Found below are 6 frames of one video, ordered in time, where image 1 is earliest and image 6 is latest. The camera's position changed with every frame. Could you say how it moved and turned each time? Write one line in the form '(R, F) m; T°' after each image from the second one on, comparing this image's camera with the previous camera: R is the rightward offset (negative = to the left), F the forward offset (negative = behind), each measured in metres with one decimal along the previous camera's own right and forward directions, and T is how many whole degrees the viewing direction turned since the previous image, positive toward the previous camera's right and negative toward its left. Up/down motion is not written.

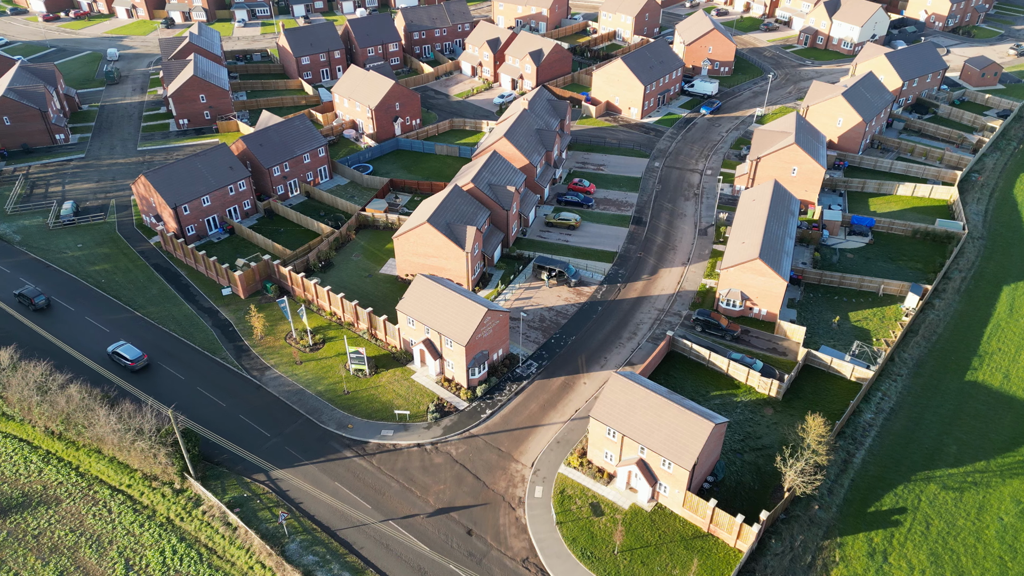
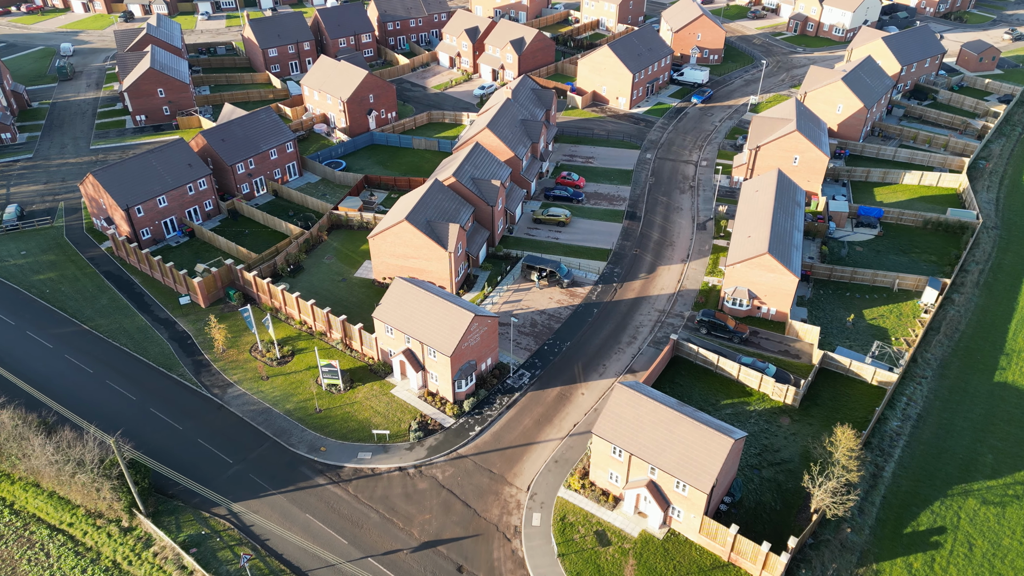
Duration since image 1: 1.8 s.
(-0.6, +5.3) m; +2°
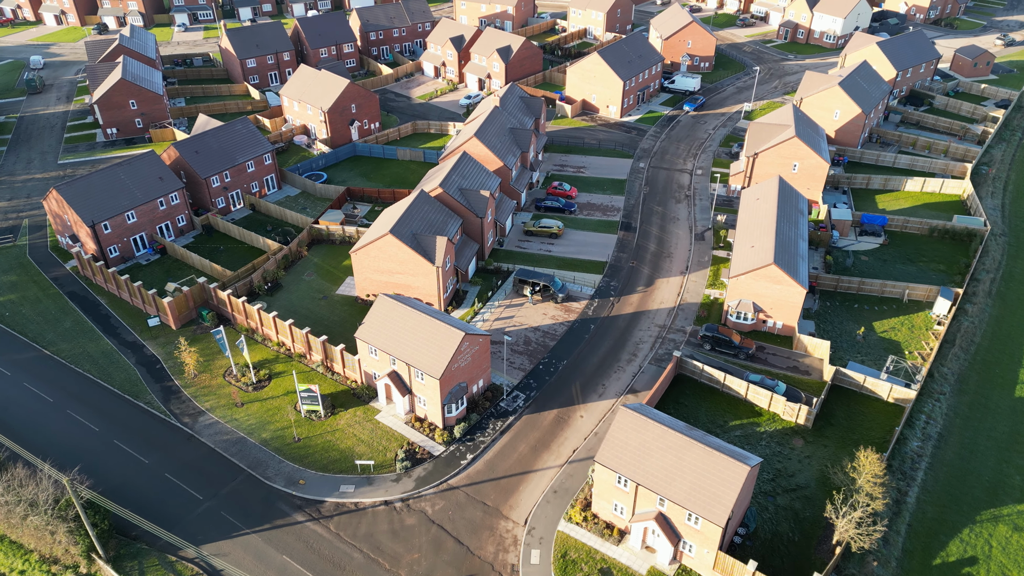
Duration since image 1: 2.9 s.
(-0.3, +3.2) m; +1°
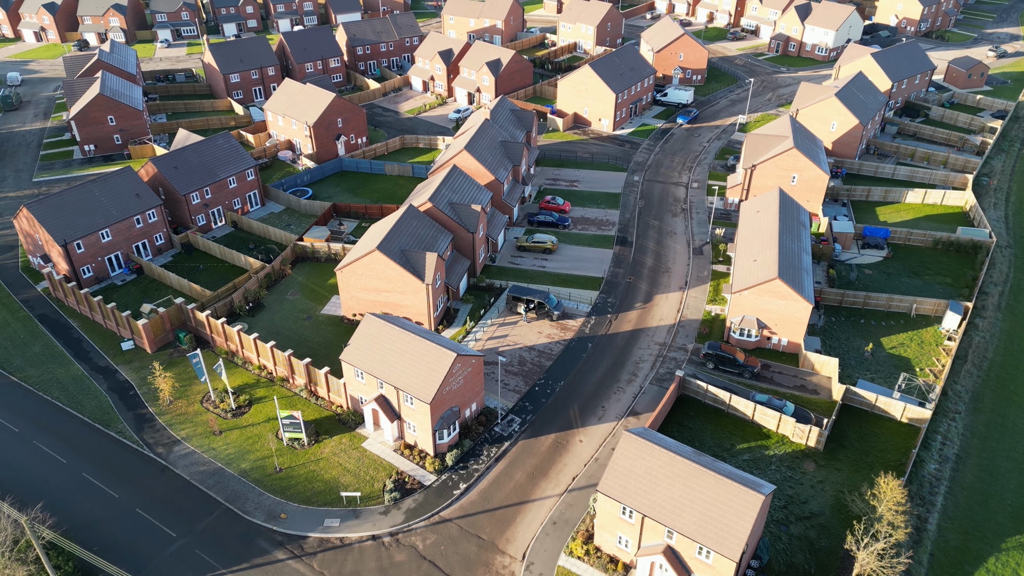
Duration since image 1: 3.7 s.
(-0.2, +2.4) m; +1°
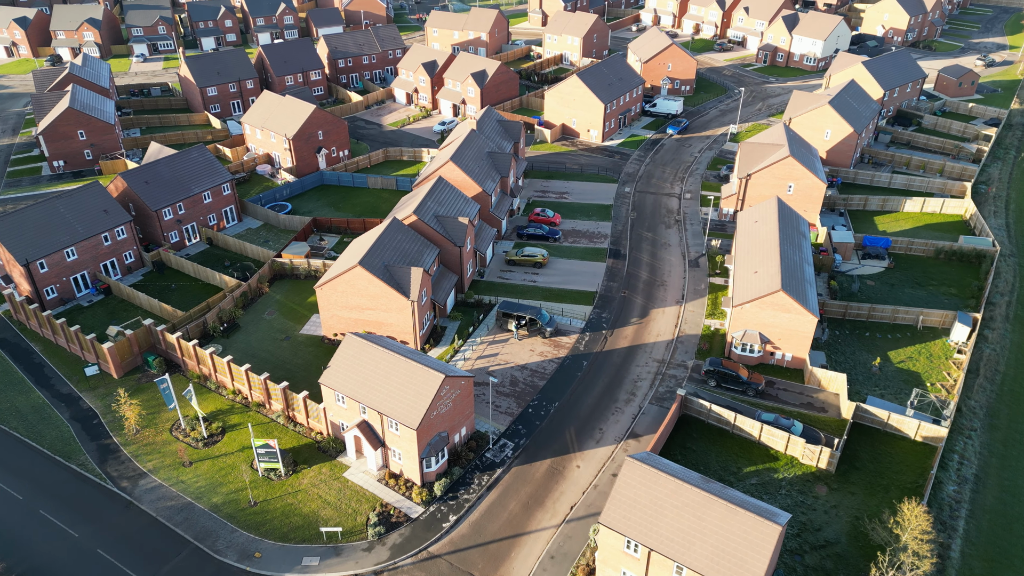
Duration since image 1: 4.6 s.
(-0.3, +2.7) m; +1°
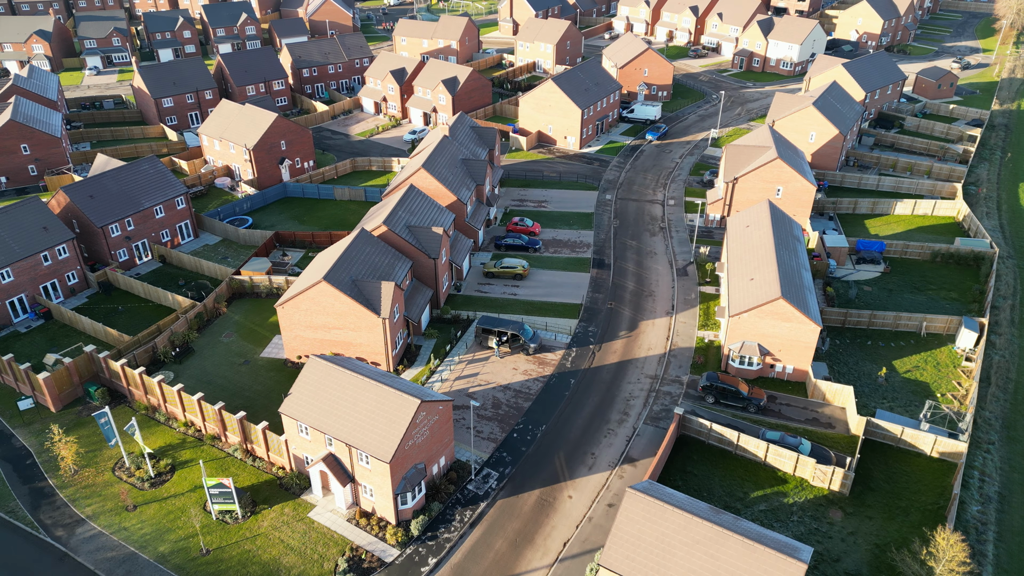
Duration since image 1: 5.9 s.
(-0.3, +3.8) m; +2°
